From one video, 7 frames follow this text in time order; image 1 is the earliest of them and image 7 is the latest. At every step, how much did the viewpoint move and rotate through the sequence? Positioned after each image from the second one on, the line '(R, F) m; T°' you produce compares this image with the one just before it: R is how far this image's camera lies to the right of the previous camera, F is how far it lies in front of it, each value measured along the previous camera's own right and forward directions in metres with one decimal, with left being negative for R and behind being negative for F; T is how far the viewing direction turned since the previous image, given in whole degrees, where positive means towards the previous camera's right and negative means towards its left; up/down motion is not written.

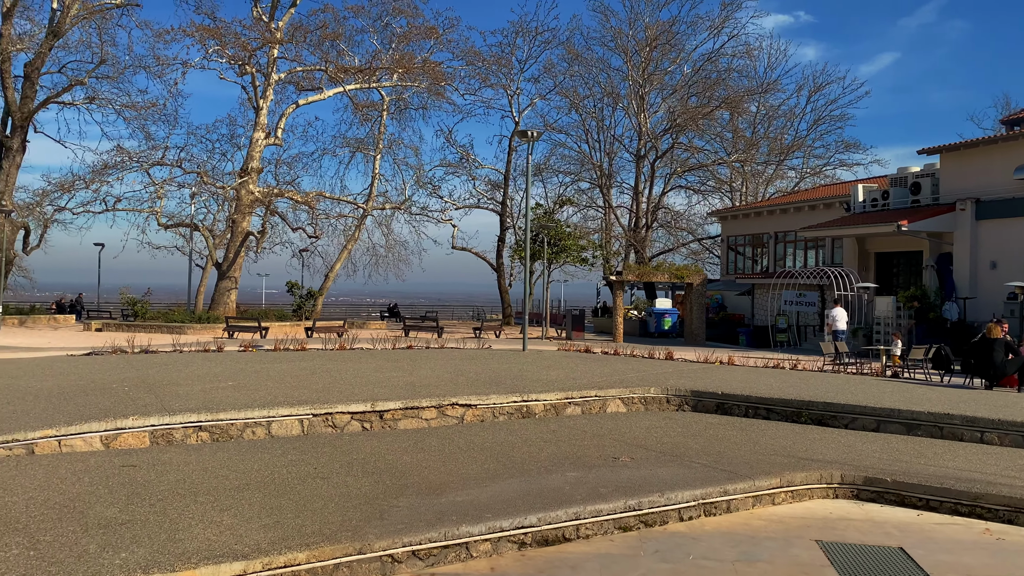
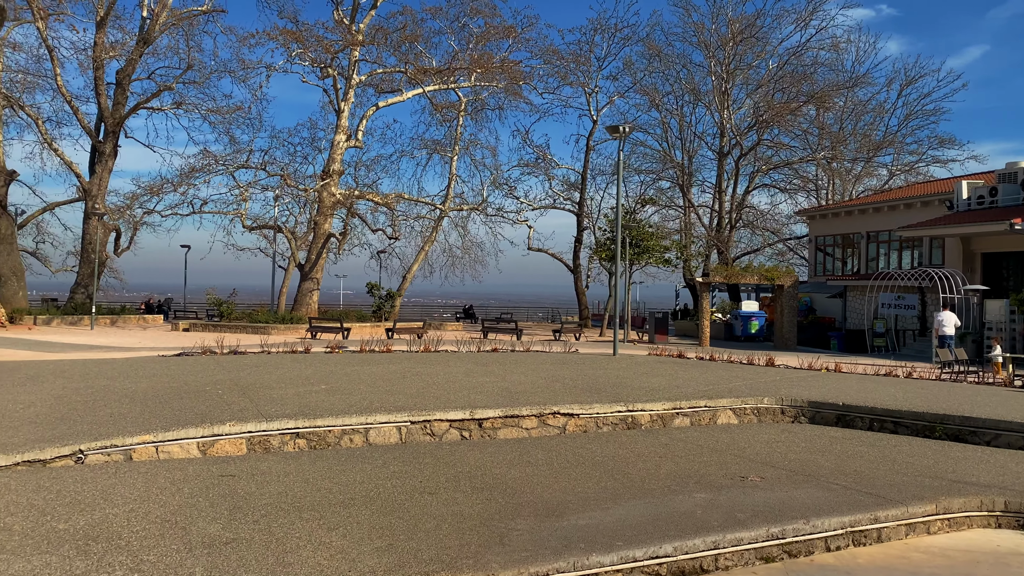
(-0.6, +0.8) m; -5°
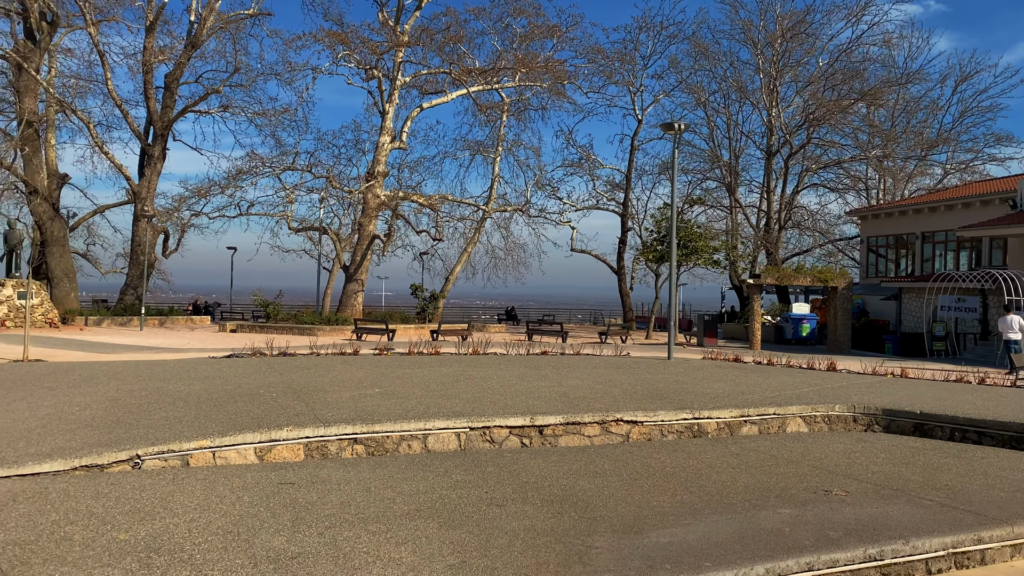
(-0.3, +0.4) m; -3°
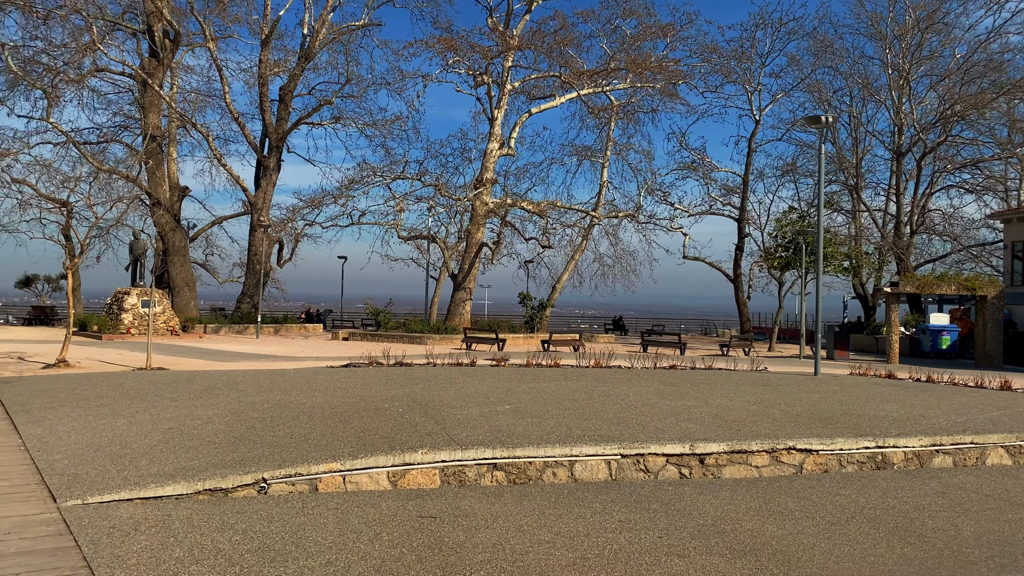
(-0.7, +1.1) m; -8°
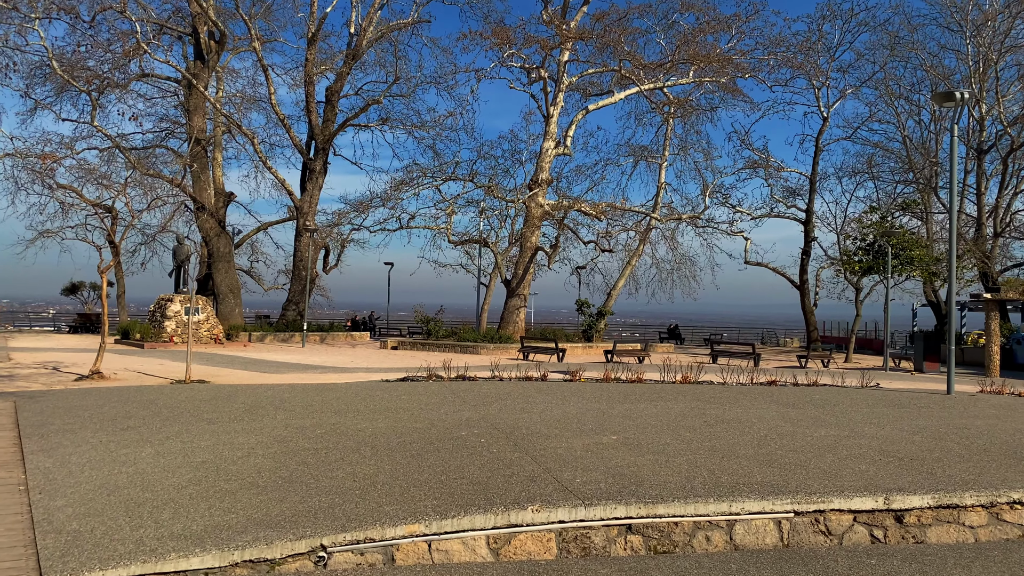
(-0.8, +1.9) m; -3°
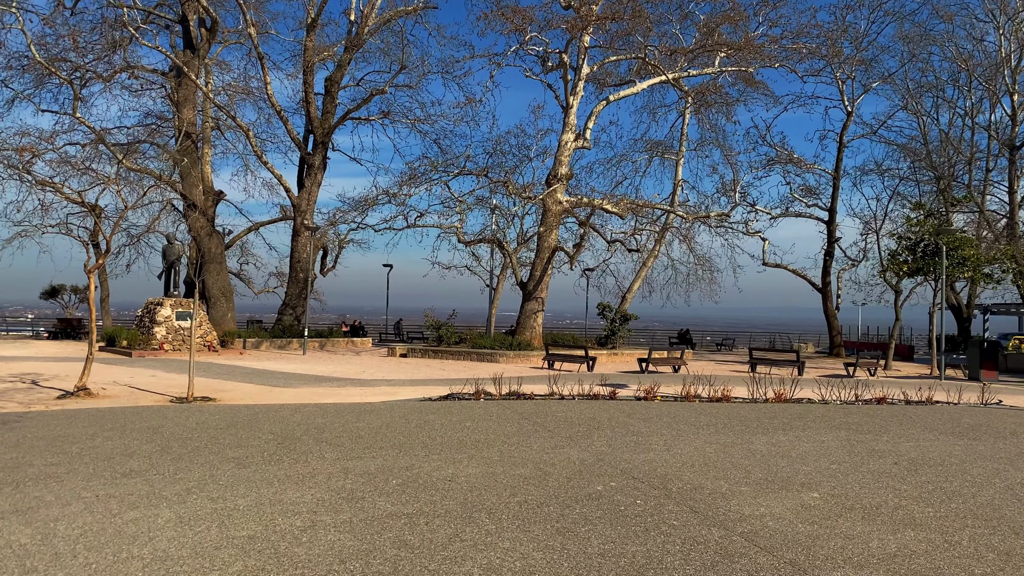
(-1.5, +2.3) m; +1°
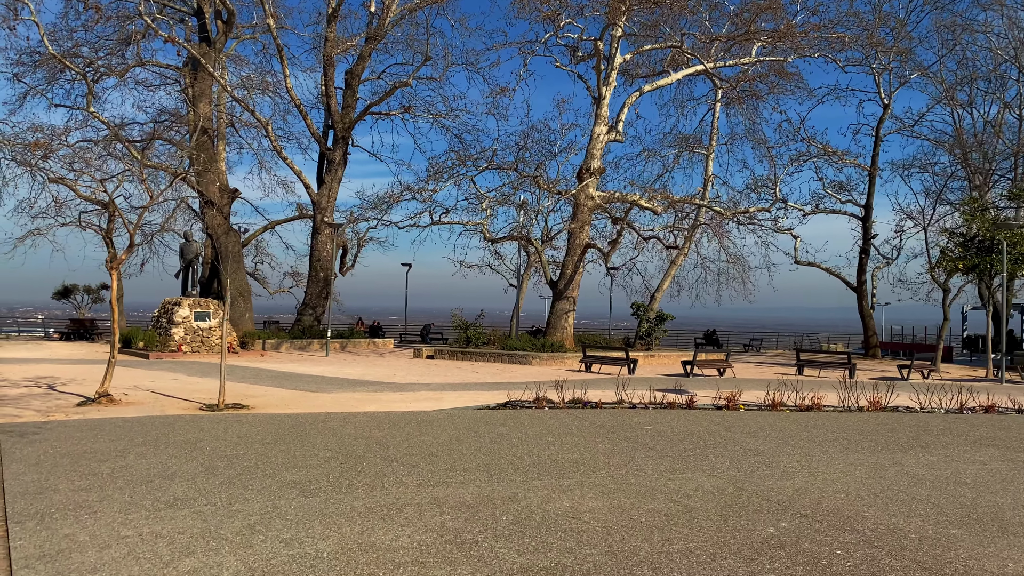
(-1.0, +1.3) m; -1°
